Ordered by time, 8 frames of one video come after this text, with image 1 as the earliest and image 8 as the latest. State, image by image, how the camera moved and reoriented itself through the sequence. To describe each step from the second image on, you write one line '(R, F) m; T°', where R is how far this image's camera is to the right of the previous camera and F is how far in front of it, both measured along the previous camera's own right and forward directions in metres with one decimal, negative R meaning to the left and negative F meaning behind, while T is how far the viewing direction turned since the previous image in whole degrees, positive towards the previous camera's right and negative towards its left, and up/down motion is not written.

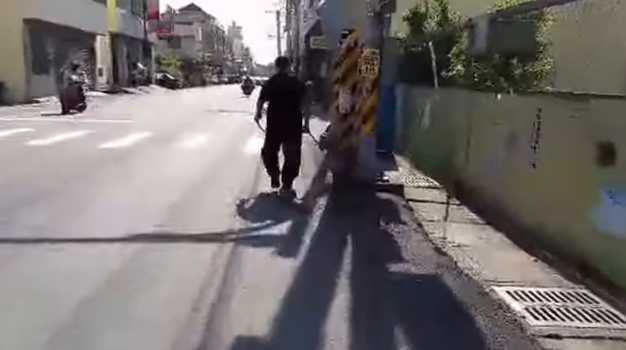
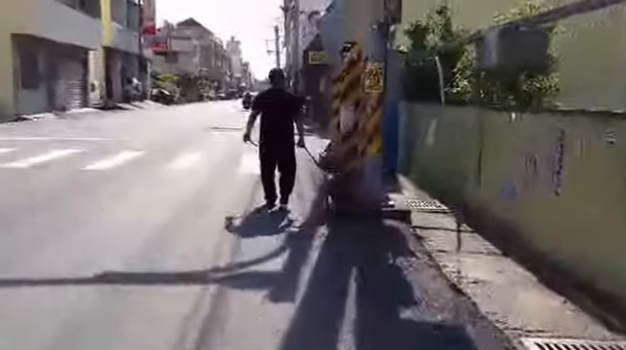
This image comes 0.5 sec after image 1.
(0.0, +0.7) m; 0°
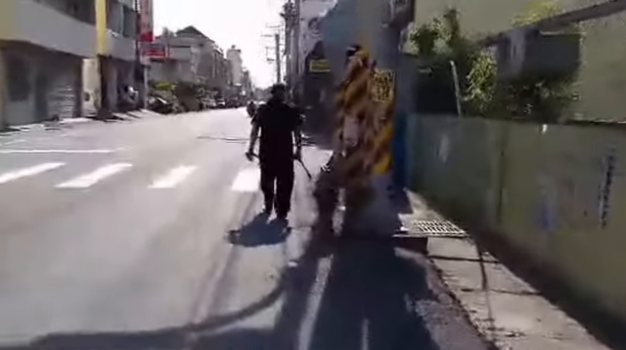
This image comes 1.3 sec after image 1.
(0.0, +1.0) m; 0°
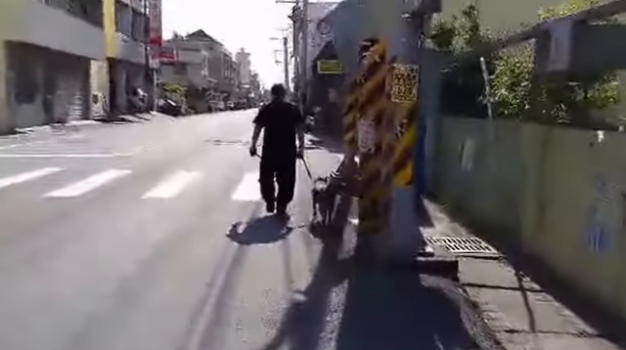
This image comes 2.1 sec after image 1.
(0.0, +1.0) m; -1°
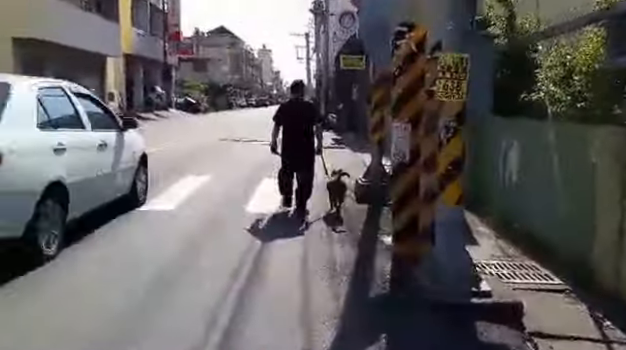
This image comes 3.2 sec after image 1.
(0.0, +1.2) m; -2°
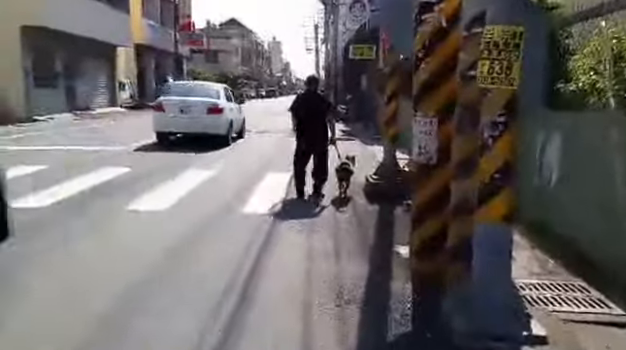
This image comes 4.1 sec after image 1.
(0.0, +1.1) m; -1°
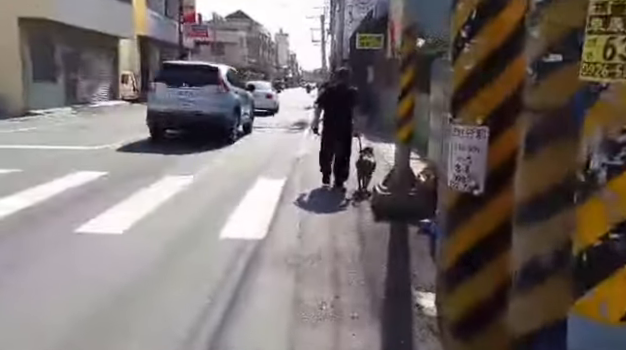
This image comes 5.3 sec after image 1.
(+0.1, +1.6) m; -1°
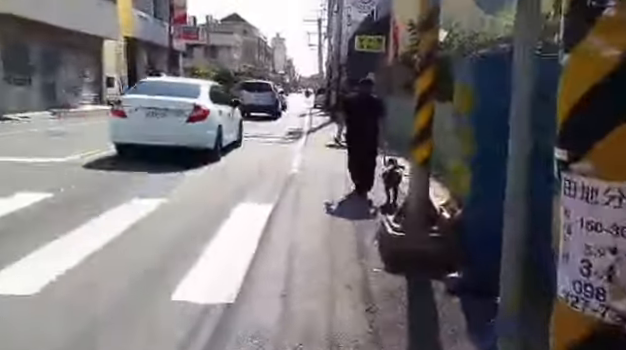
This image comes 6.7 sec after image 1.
(+0.1, +1.9) m; 0°
